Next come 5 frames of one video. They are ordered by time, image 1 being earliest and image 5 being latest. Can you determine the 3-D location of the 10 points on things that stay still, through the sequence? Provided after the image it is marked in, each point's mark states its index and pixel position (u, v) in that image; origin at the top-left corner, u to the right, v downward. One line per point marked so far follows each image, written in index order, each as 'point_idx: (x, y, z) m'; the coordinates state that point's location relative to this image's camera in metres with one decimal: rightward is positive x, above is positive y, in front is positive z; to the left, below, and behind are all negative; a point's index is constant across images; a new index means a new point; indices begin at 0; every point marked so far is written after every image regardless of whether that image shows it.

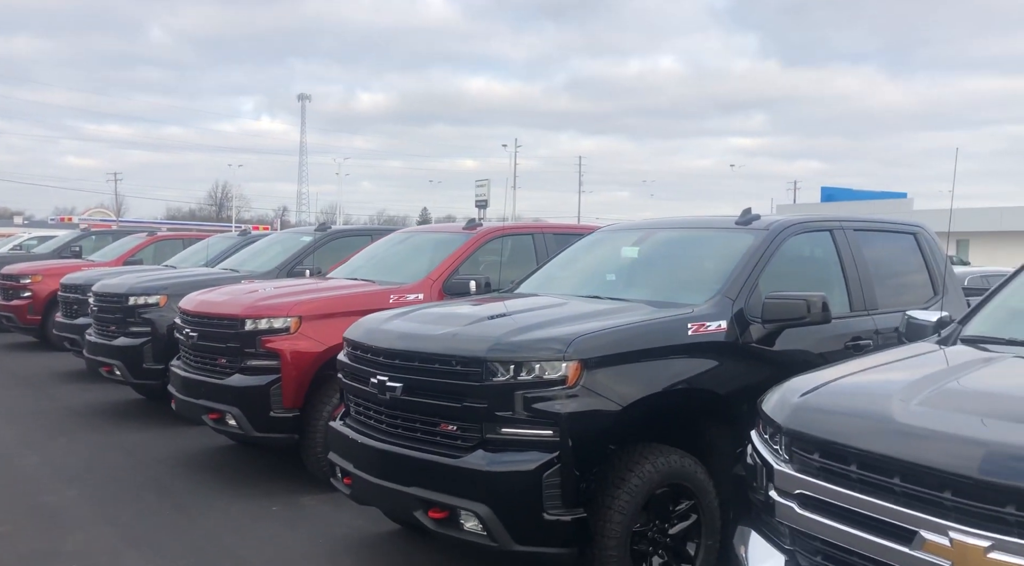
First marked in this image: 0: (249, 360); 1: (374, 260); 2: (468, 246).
0: (-1.9, -0.6, +6.2) m
1: (-1.3, +0.2, +8.3) m
2: (-0.4, +0.3, +7.6) m
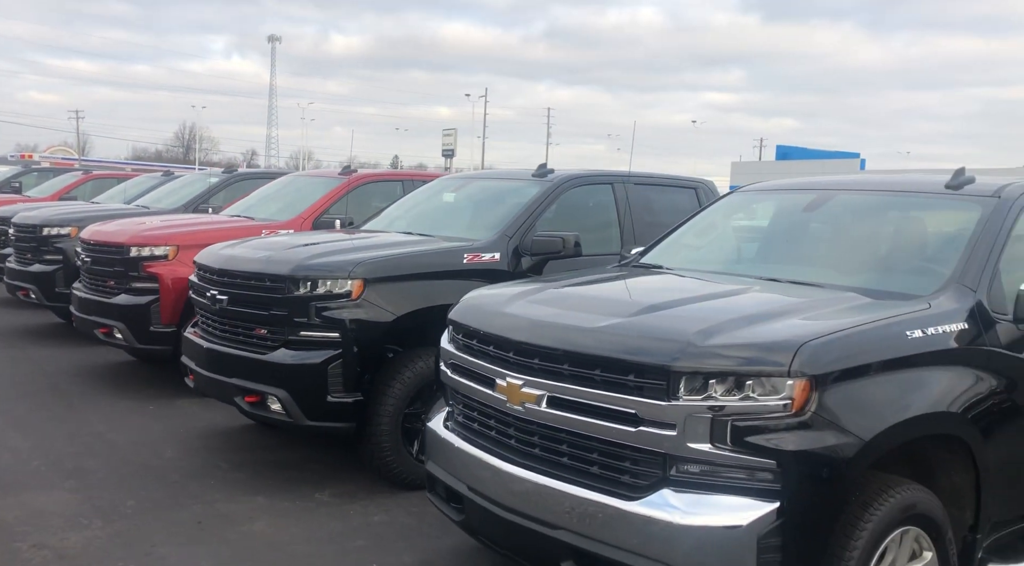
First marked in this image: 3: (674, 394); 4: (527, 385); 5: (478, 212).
0: (-3.2, 0.0, +7.2) m
1: (-2.7, +0.9, +9.3) m
2: (-1.7, +0.9, +8.6) m
3: (+0.5, -0.4, +2.8) m
4: (+0.1, -0.4, +3.2) m
5: (-0.2, +0.5, +6.3) m
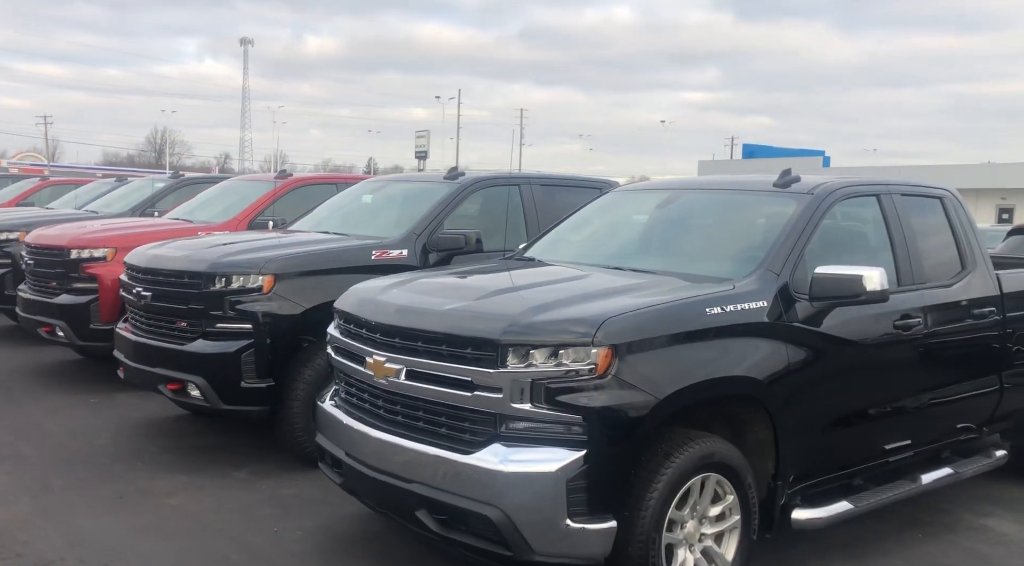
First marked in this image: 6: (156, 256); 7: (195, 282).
0: (-3.9, 0.0, +7.6) m
1: (-3.5, +0.9, +9.7) m
2: (-2.4, +0.9, +9.0) m
3: (0.0, -0.3, +3.3) m
4: (-0.5, -0.3, +3.7) m
5: (-0.9, +0.6, +6.8) m
6: (-2.4, +0.2, +5.9) m
7: (-2.0, 0.0, +5.4) m
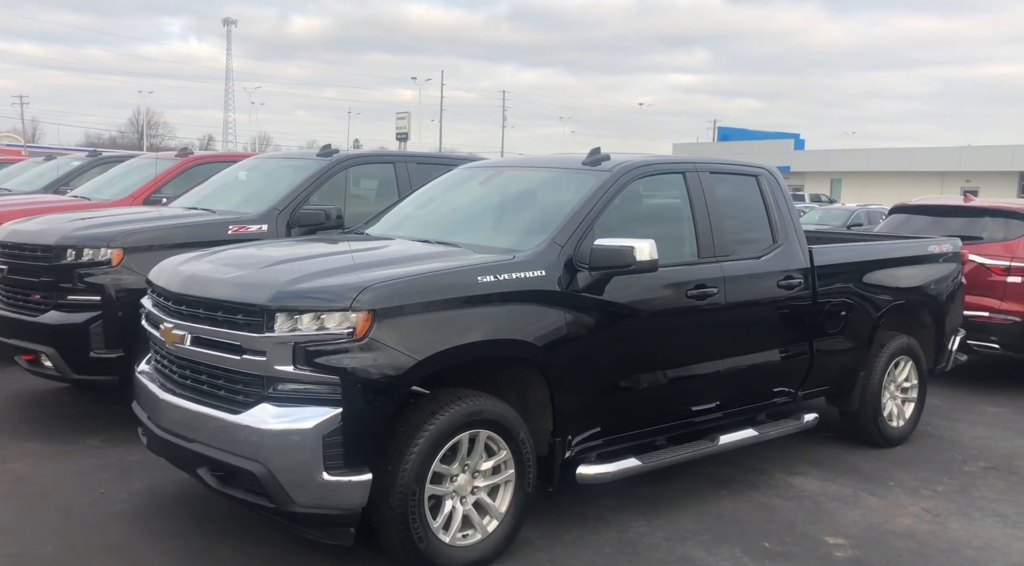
0: (-4.9, +0.2, +7.7) m
1: (-4.6, +1.2, +9.8) m
2: (-3.5, +1.2, +9.2) m
3: (-1.0, -0.2, +3.5) m
4: (-1.5, -0.2, +3.9) m
5: (-2.0, +0.8, +6.9) m
6: (-3.4, +0.4, +6.0) m
7: (-3.0, +0.2, +5.6) m
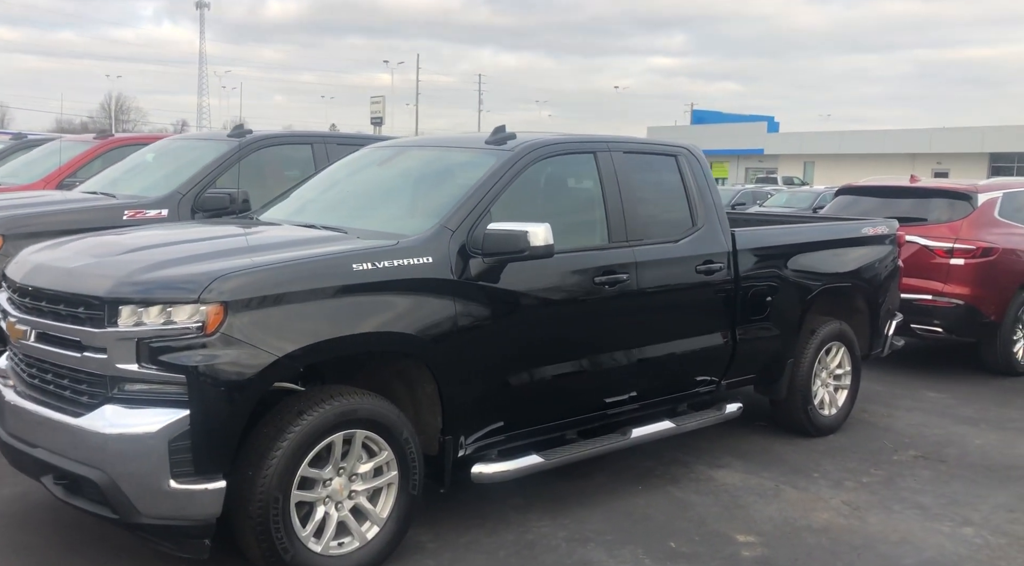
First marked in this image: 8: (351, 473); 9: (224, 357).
0: (-5.5, +0.3, +7.3) m
1: (-5.2, +1.3, +9.4) m
2: (-4.2, +1.3, +8.7) m
3: (-1.5, -0.1, +3.2) m
4: (-2.0, -0.2, +3.6) m
5: (-2.6, +0.9, +6.6) m
6: (-4.0, +0.4, +5.6) m
7: (-3.5, +0.2, +5.2) m
8: (-0.7, -0.8, +3.5) m
9: (-1.0, -0.3, +3.2) m
